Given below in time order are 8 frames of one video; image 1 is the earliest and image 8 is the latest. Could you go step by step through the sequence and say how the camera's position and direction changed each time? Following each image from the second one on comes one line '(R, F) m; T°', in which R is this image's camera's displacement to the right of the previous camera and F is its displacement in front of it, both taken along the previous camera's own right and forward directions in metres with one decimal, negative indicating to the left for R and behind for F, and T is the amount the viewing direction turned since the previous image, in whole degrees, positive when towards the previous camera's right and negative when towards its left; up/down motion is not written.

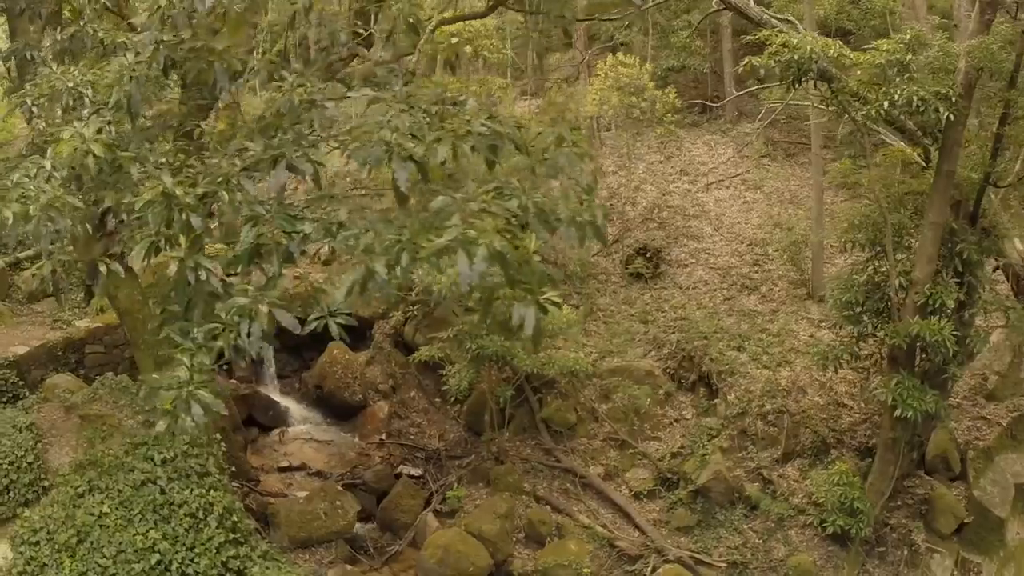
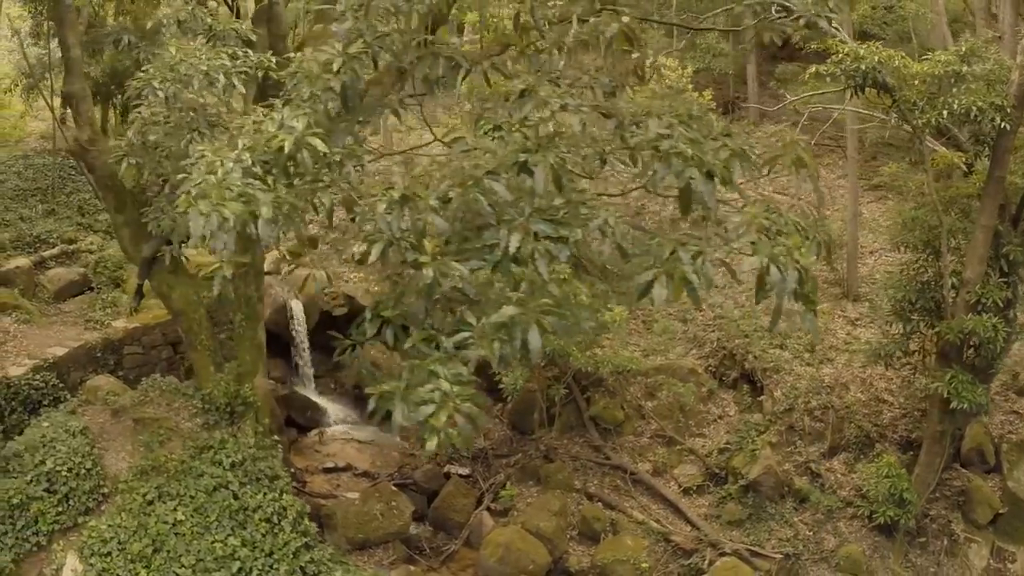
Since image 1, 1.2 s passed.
(-1.0, -0.1) m; +3°
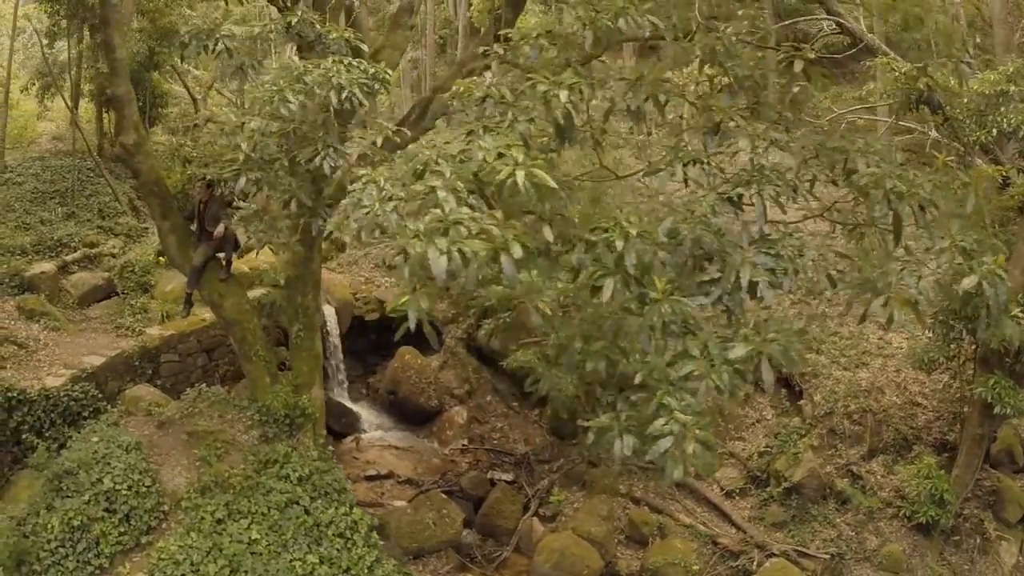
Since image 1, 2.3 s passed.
(-0.9, 0.0) m; +3°
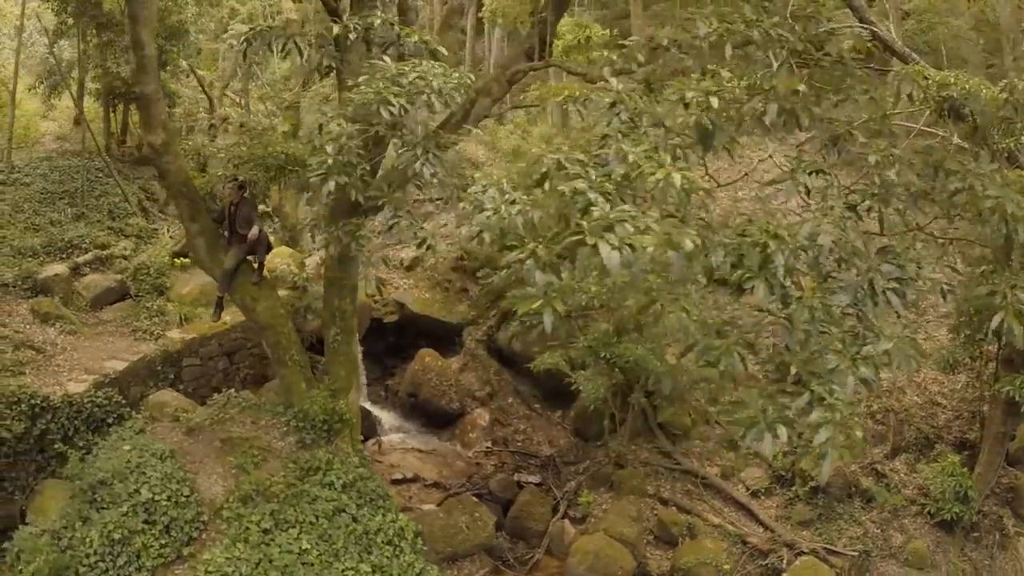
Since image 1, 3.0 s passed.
(-0.6, 0.0) m; +2°
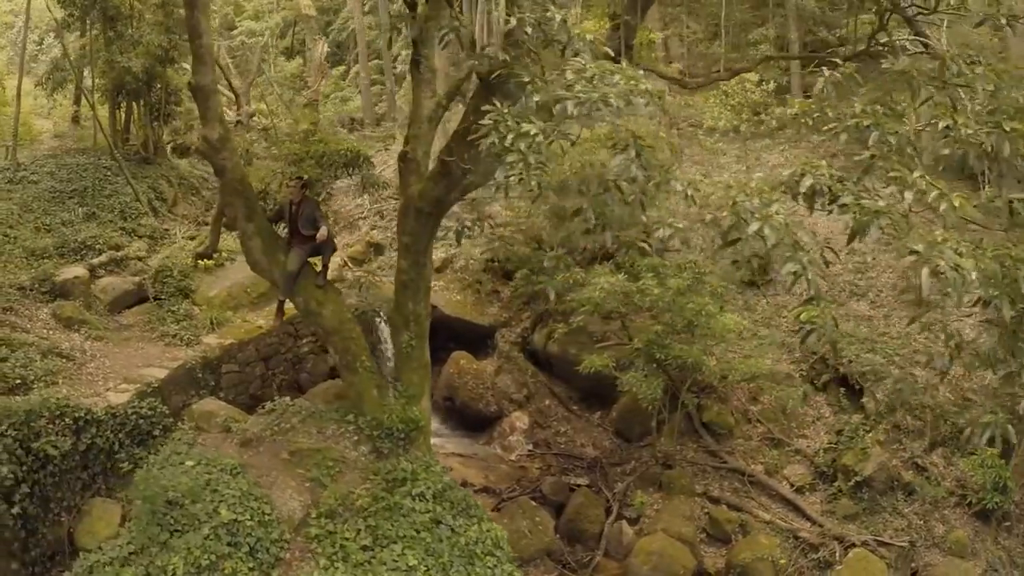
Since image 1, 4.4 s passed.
(-1.2, +0.1) m; +4°
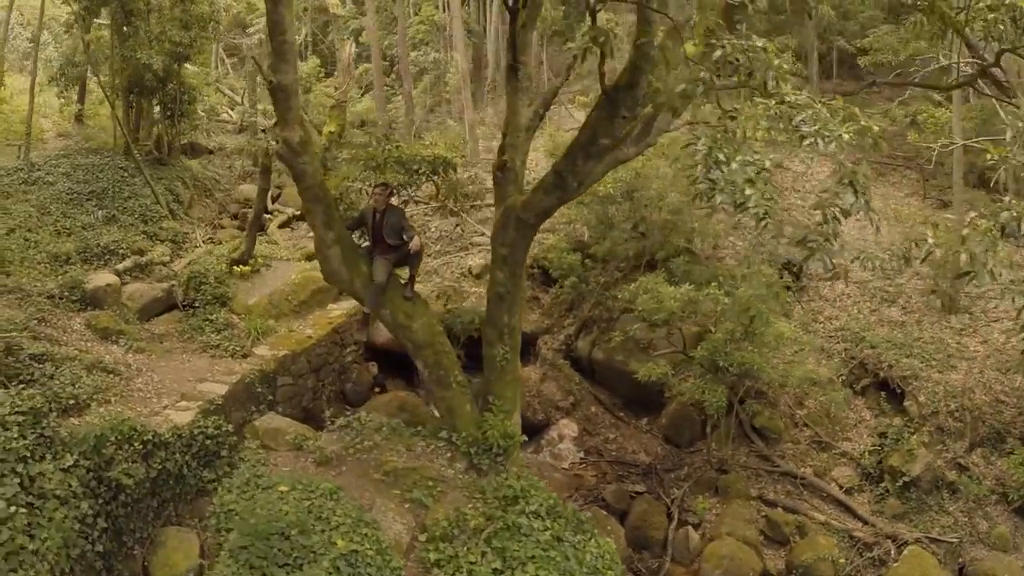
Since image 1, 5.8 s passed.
(-1.4, +0.2) m; +5°
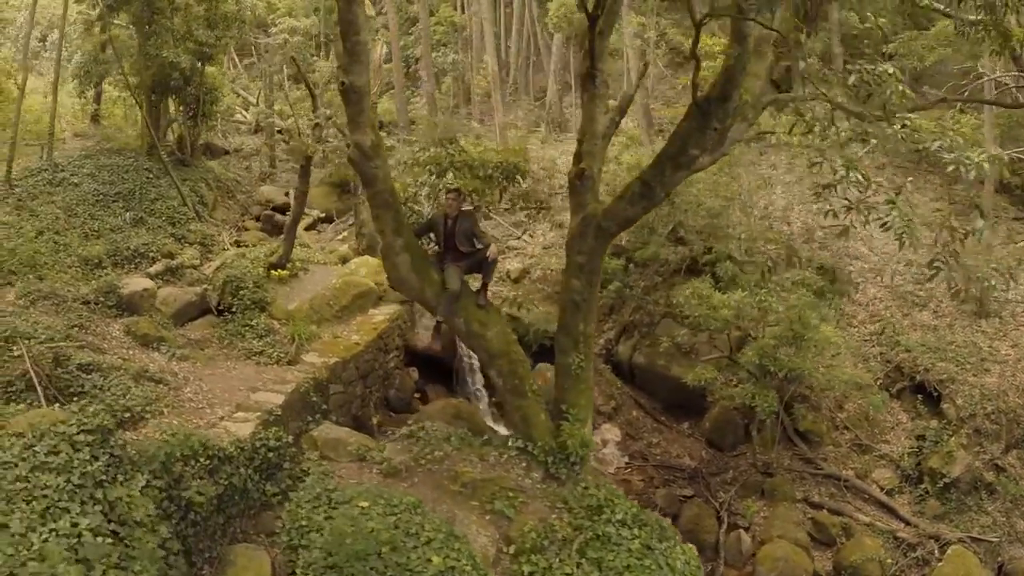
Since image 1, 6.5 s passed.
(-1.0, +0.1) m; +2°
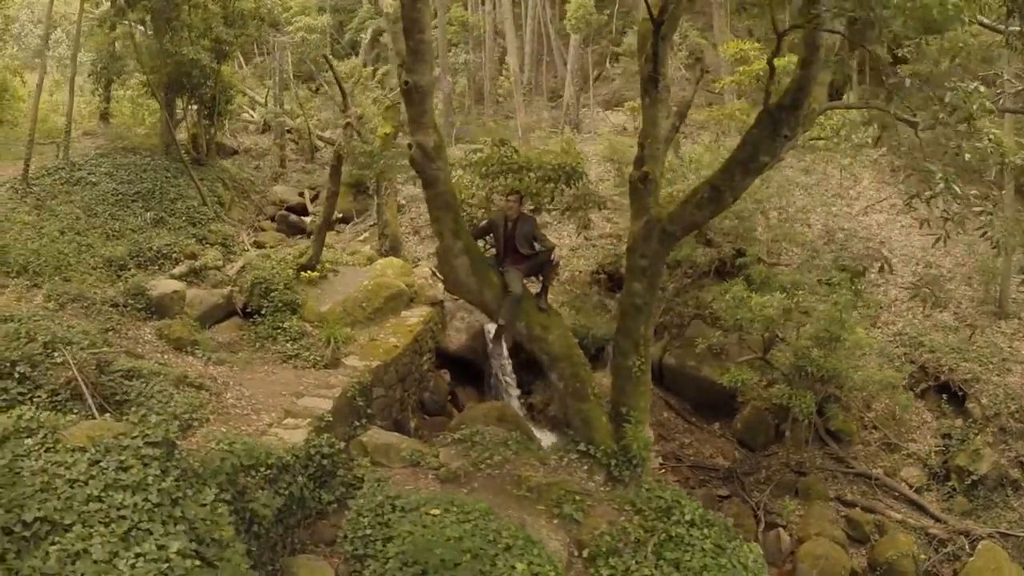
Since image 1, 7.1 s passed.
(-0.8, +0.1) m; +2°
